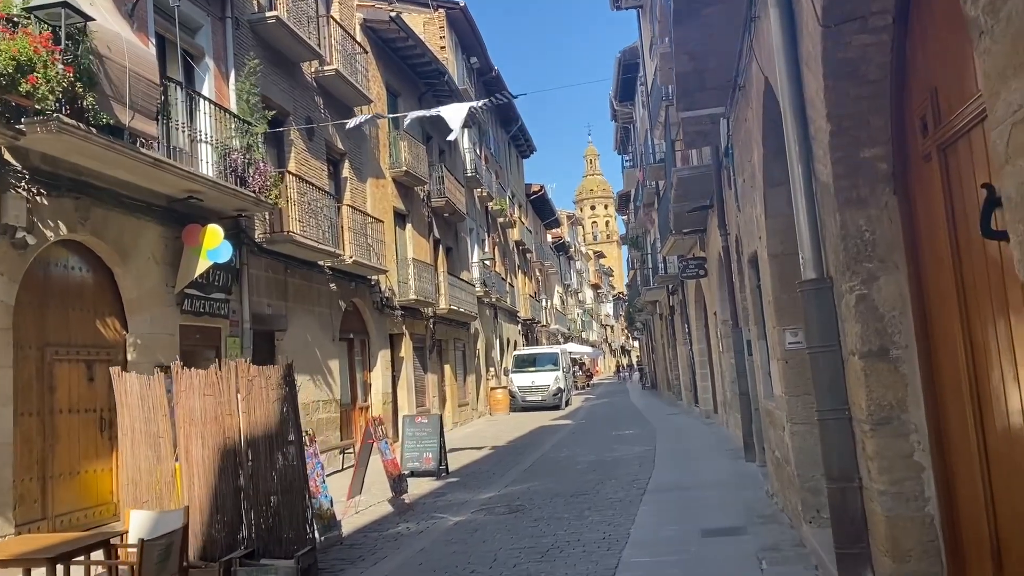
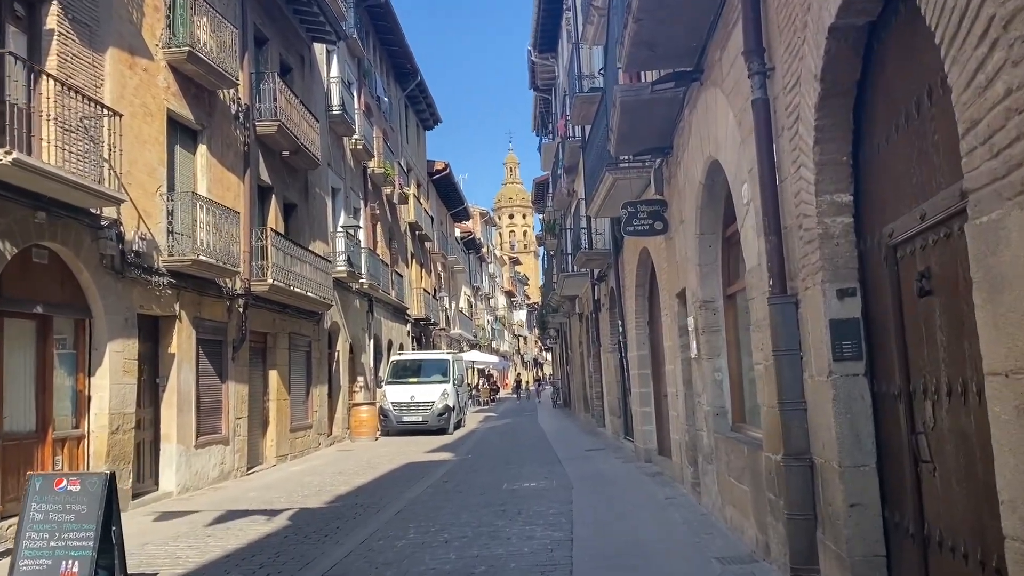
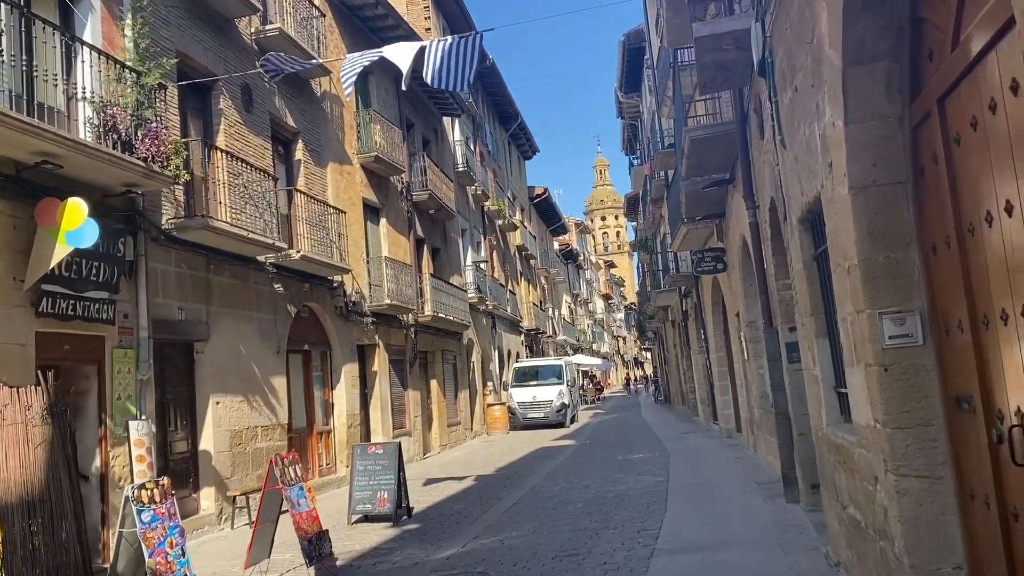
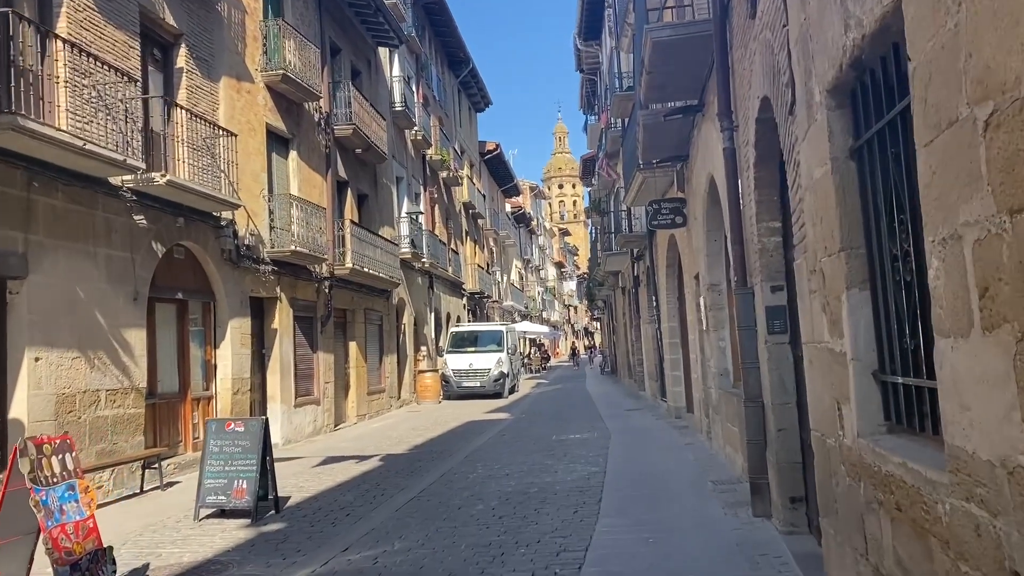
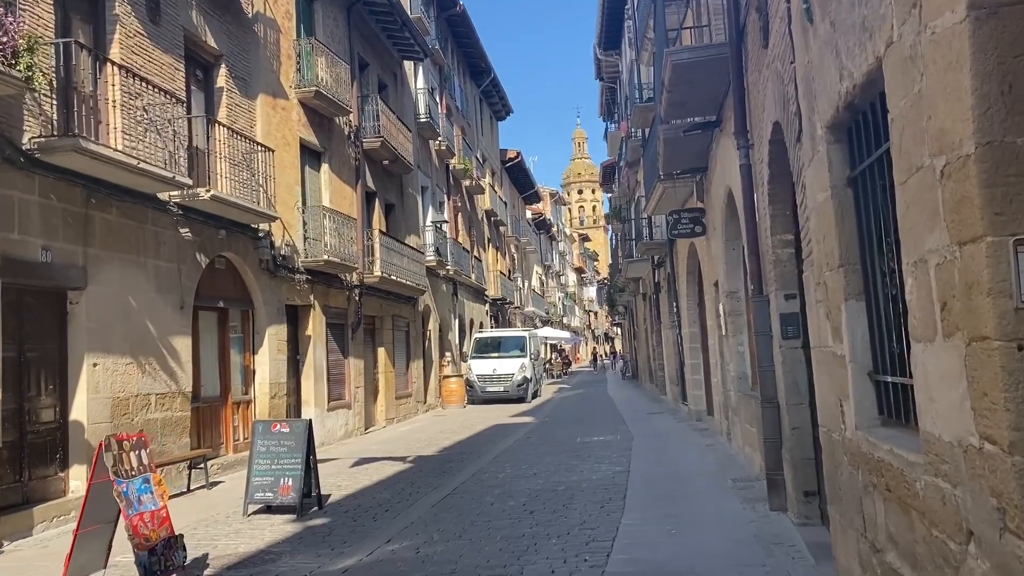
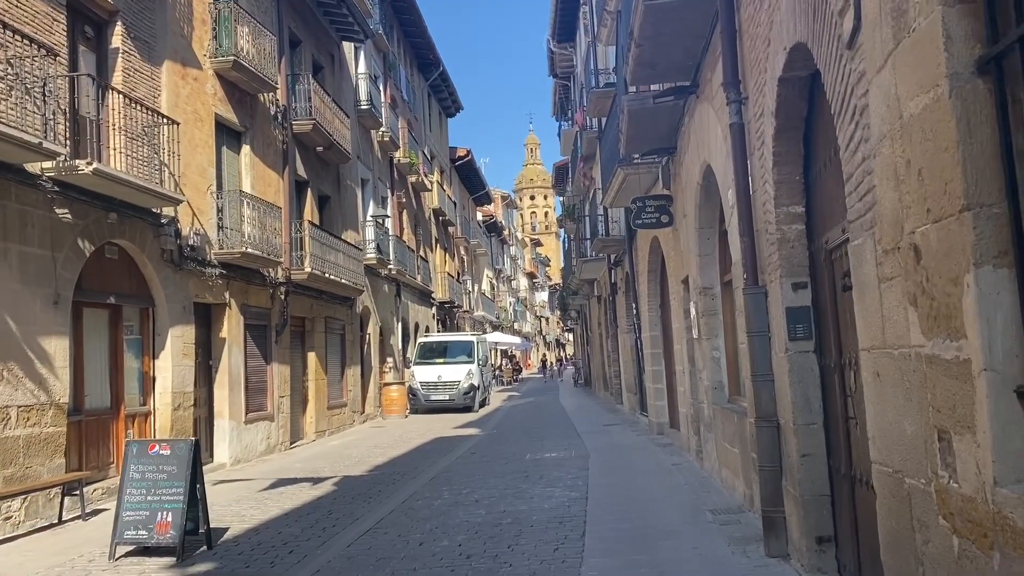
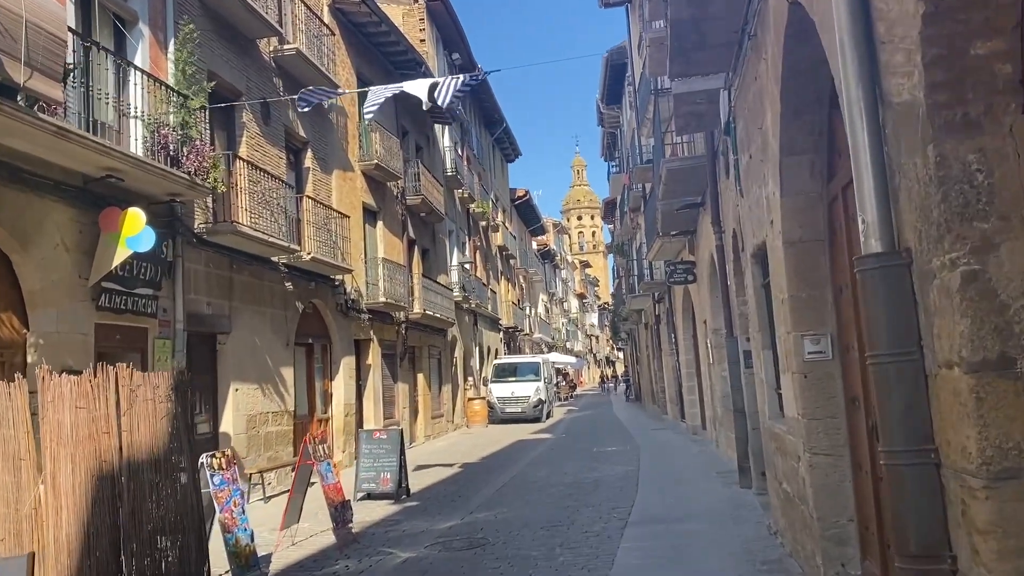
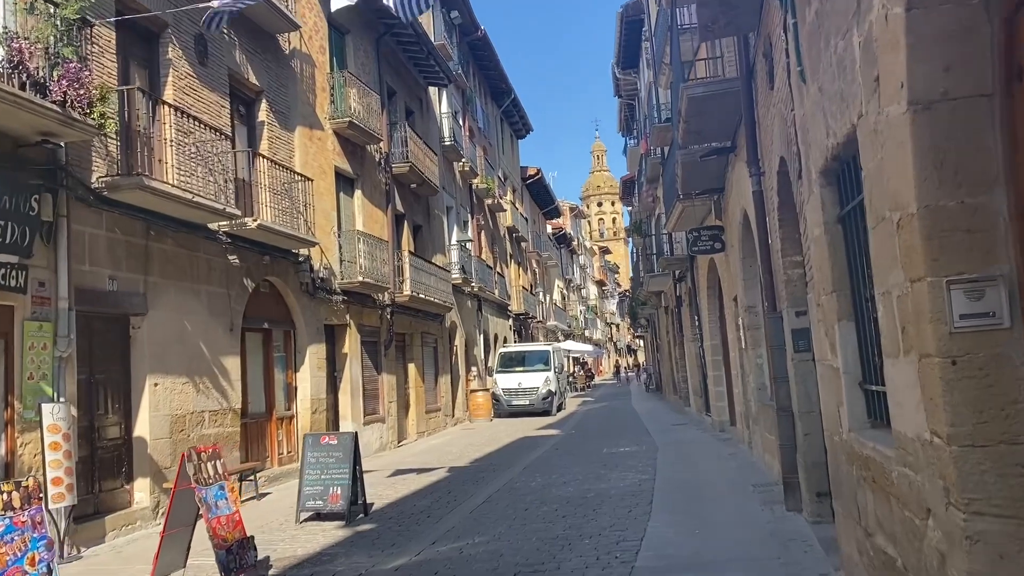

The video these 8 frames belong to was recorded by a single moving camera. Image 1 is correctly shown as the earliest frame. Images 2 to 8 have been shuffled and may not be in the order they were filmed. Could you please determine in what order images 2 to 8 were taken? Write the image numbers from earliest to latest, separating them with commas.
7, 3, 8, 5, 4, 6, 2
